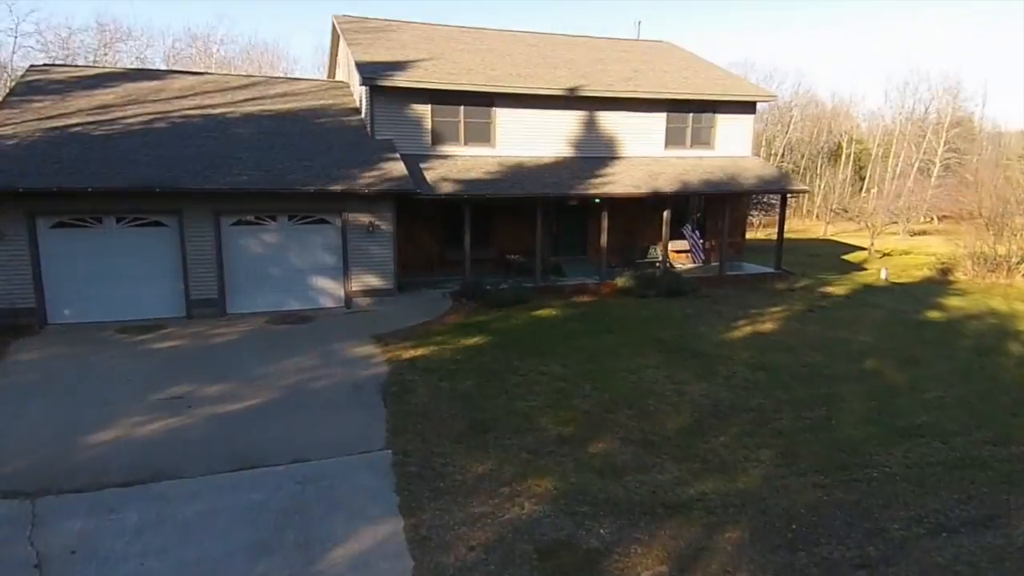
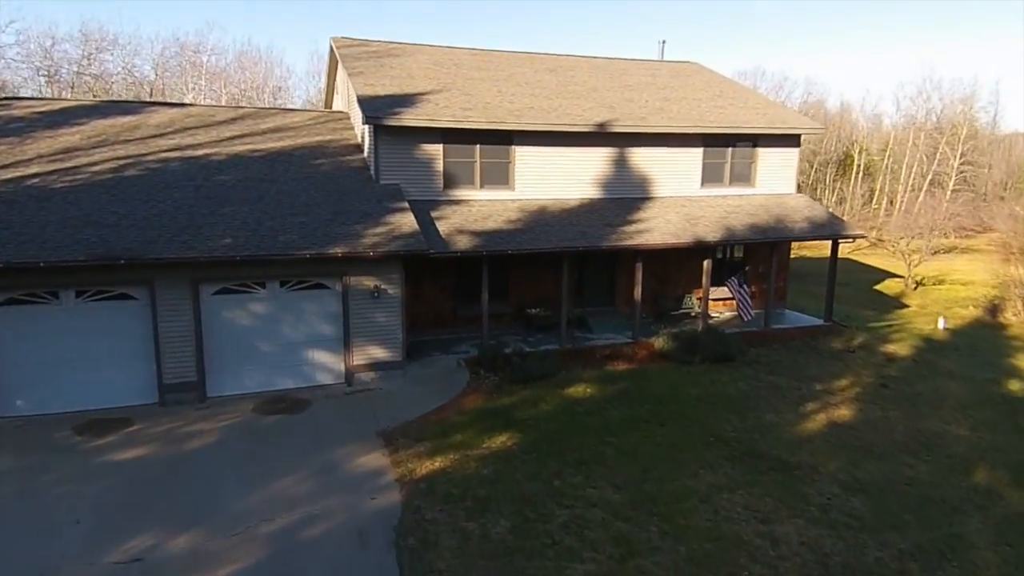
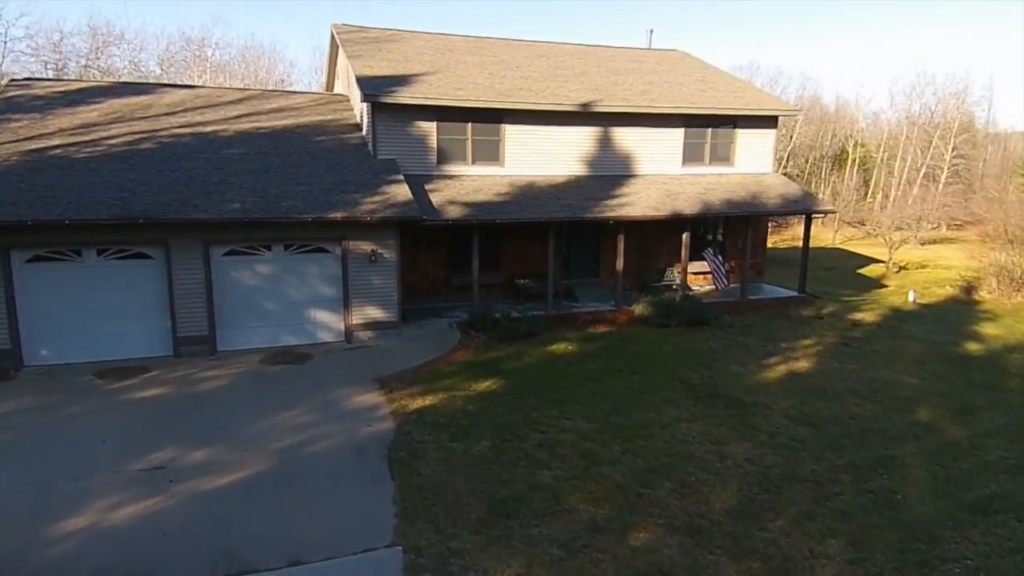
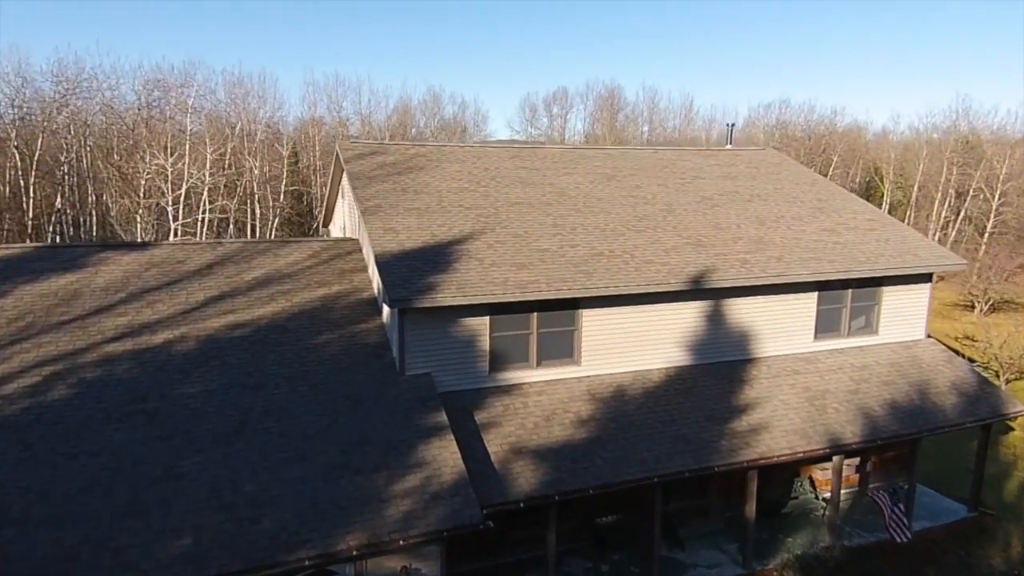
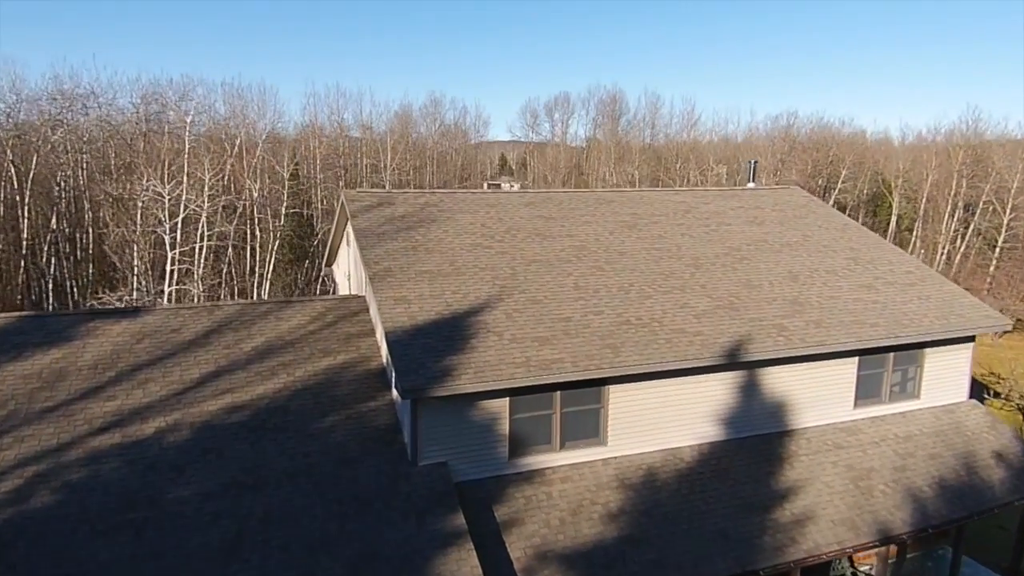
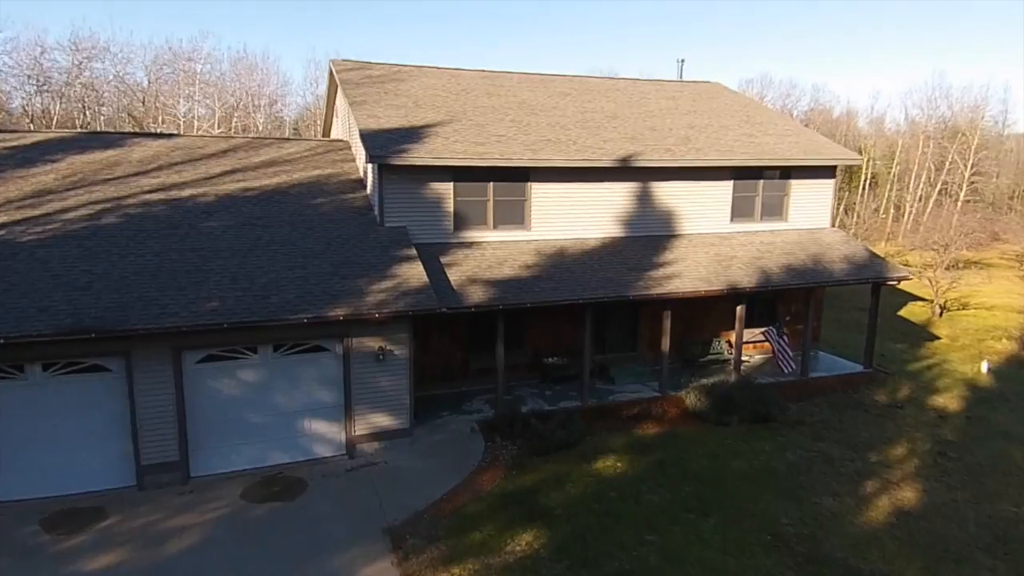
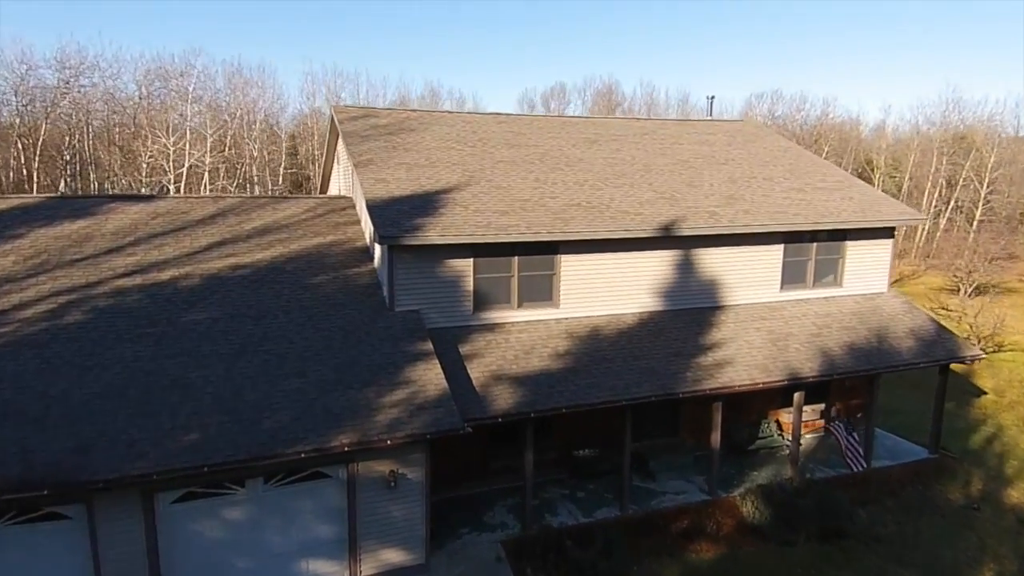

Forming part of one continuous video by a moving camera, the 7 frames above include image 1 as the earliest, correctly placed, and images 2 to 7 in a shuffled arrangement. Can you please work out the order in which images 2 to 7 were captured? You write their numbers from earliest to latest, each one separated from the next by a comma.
3, 2, 6, 7, 4, 5
